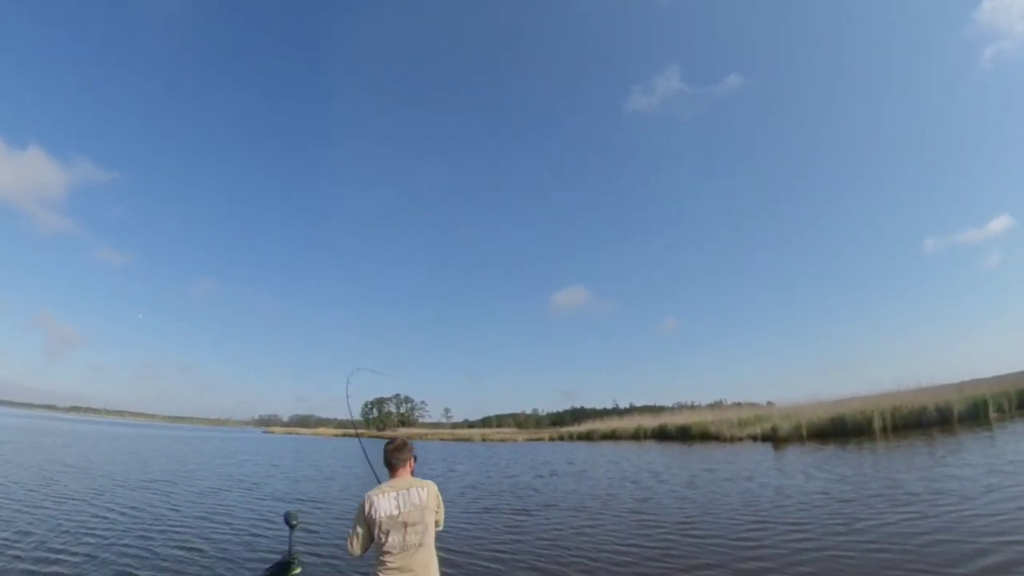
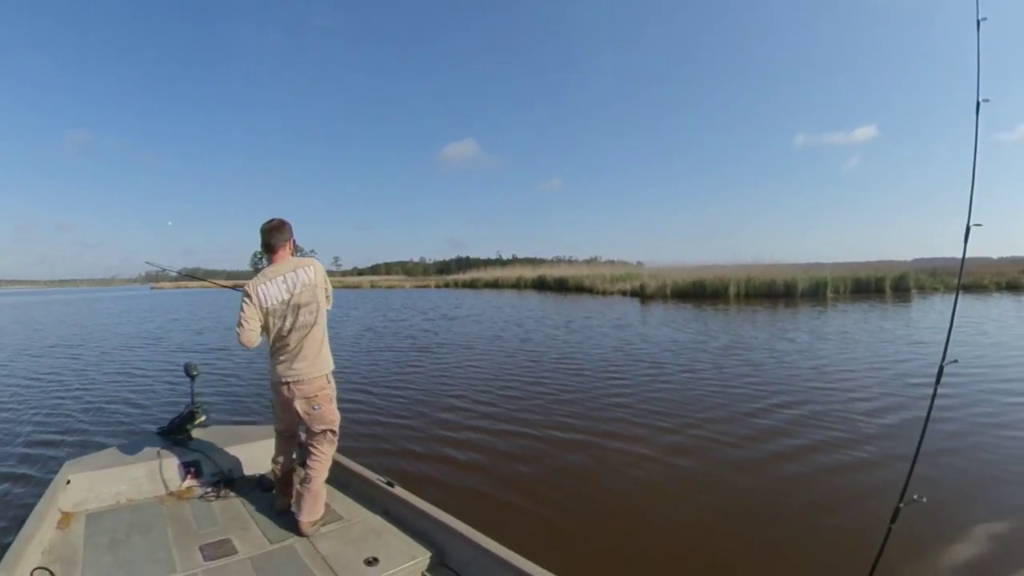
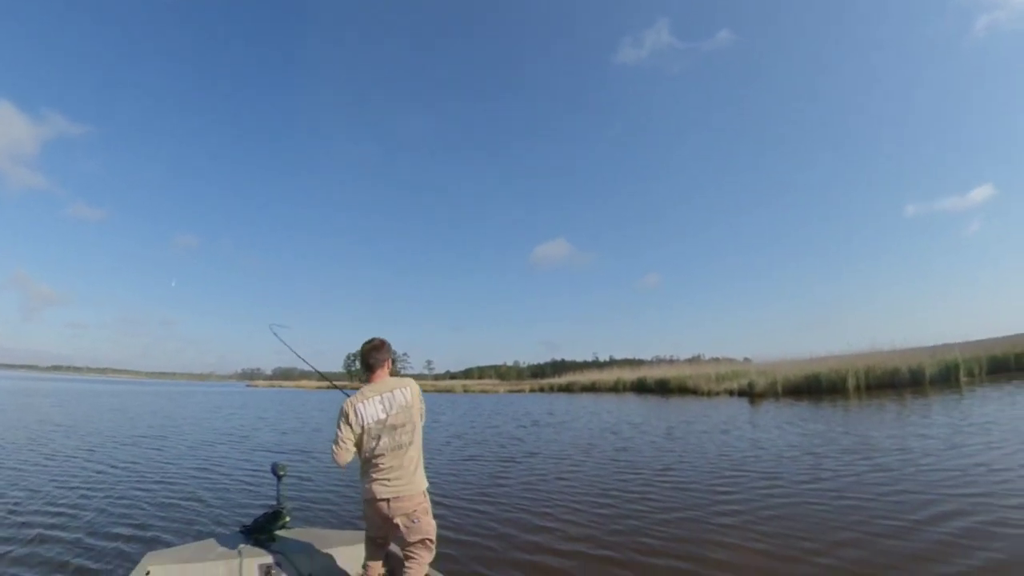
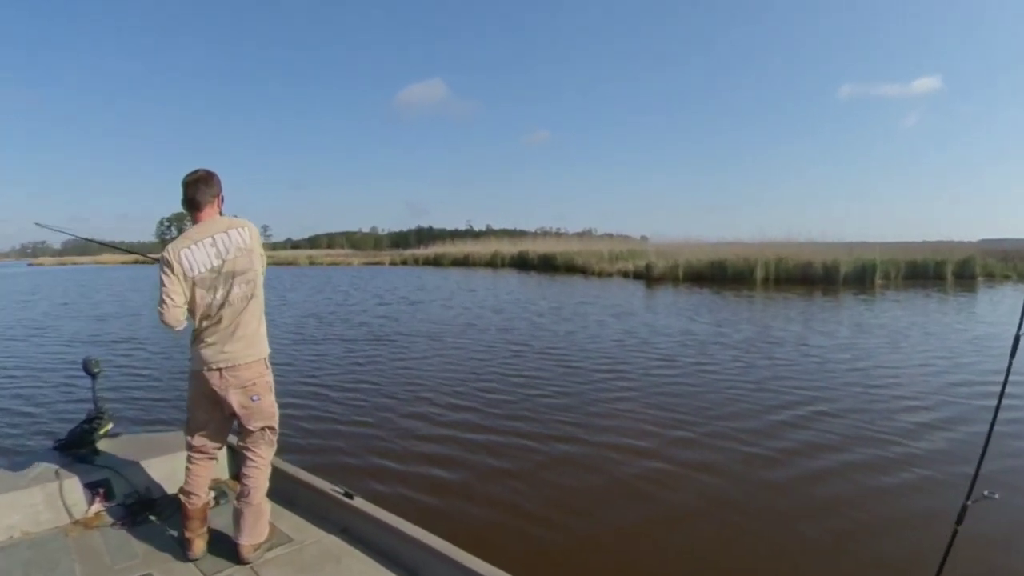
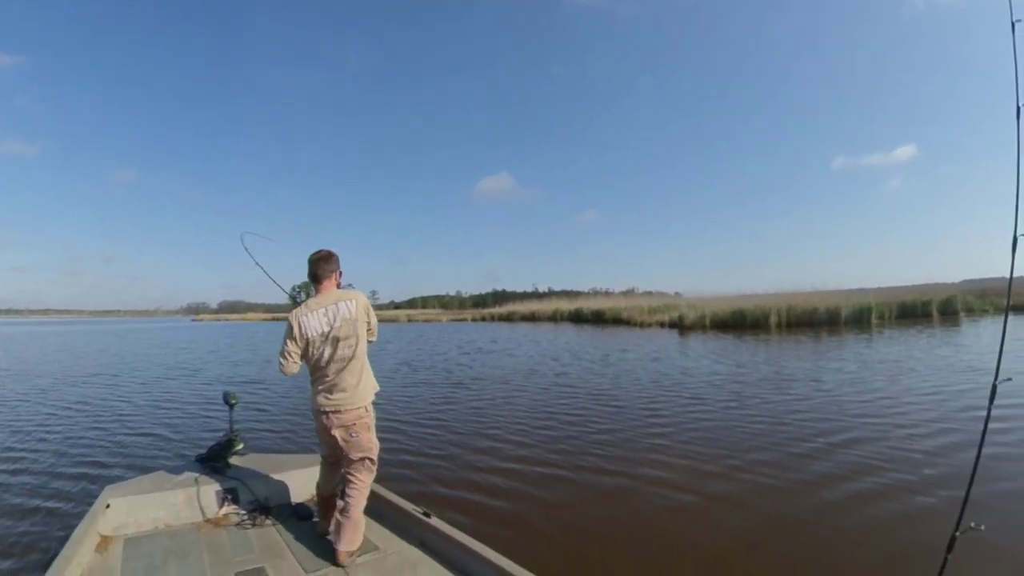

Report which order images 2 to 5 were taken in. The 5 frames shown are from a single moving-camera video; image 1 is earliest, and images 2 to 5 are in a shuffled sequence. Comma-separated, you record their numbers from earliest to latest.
3, 5, 2, 4
